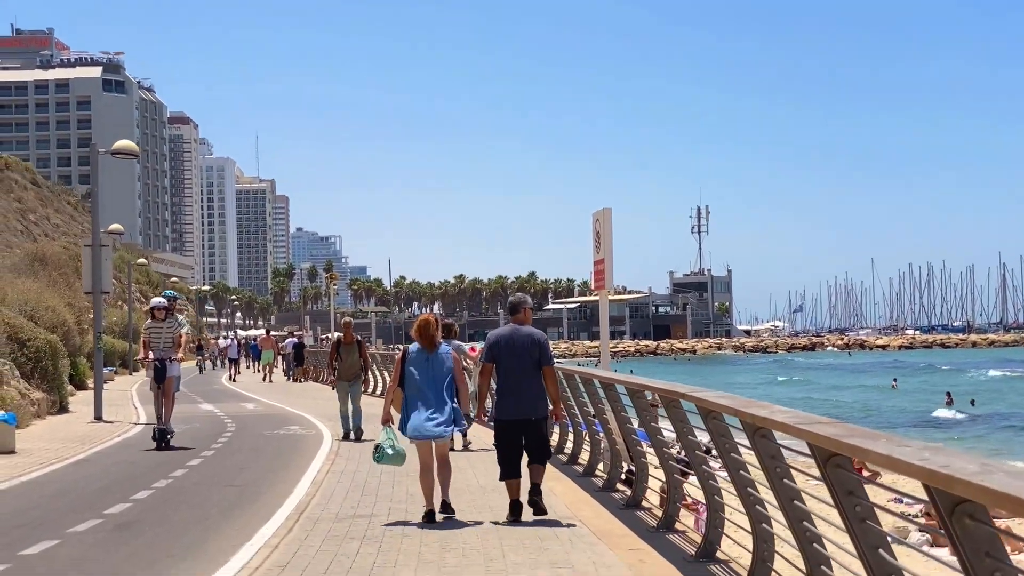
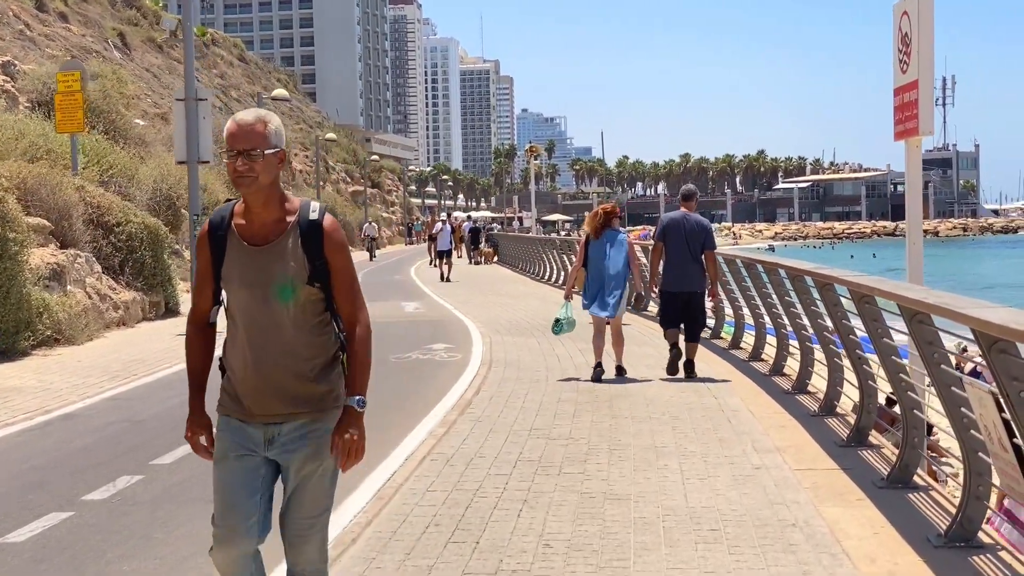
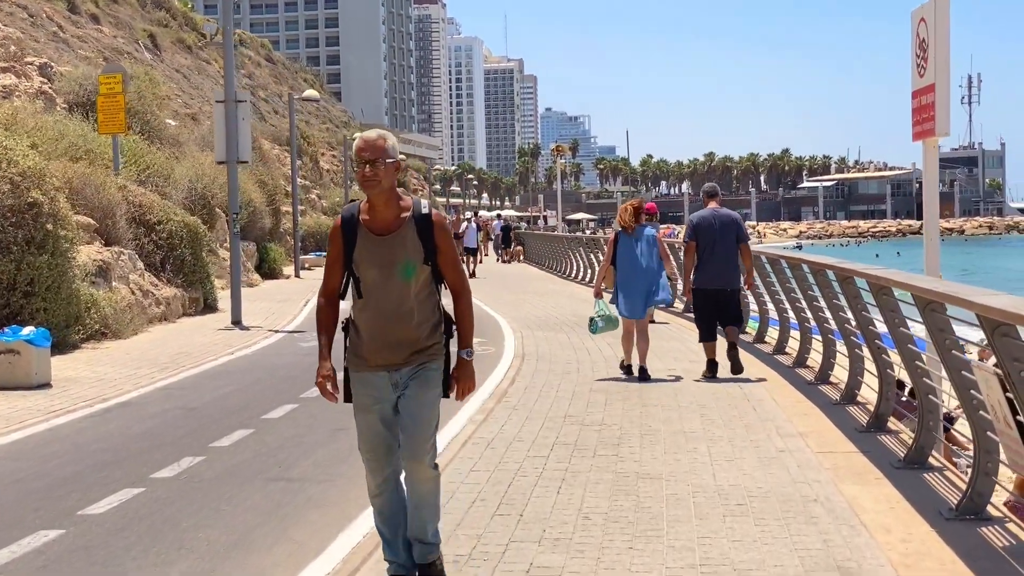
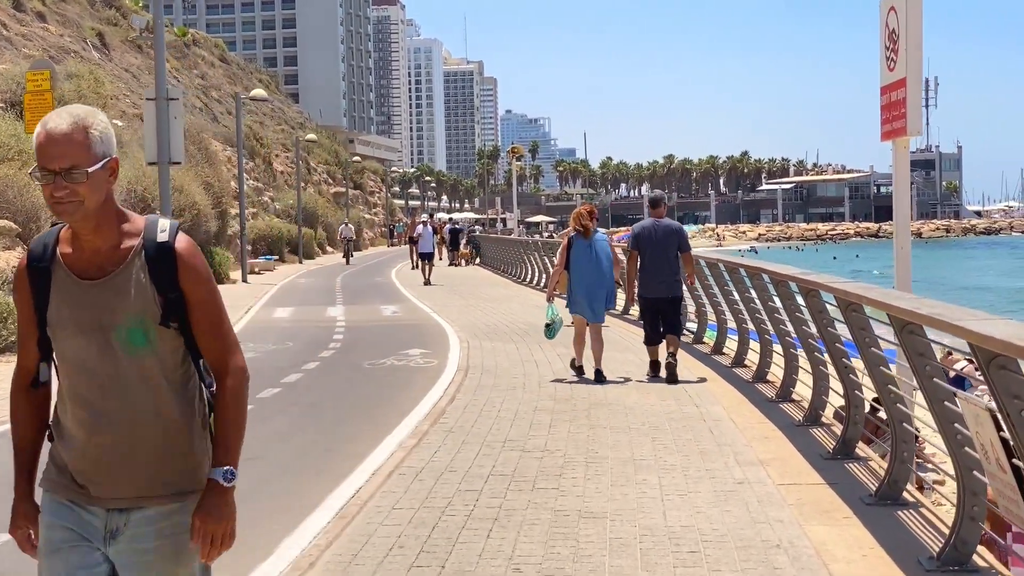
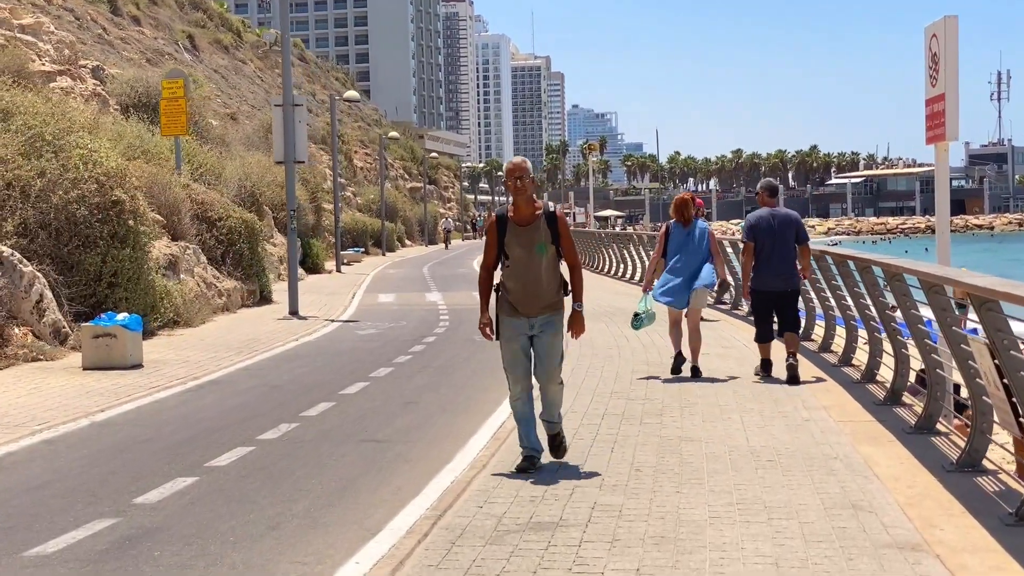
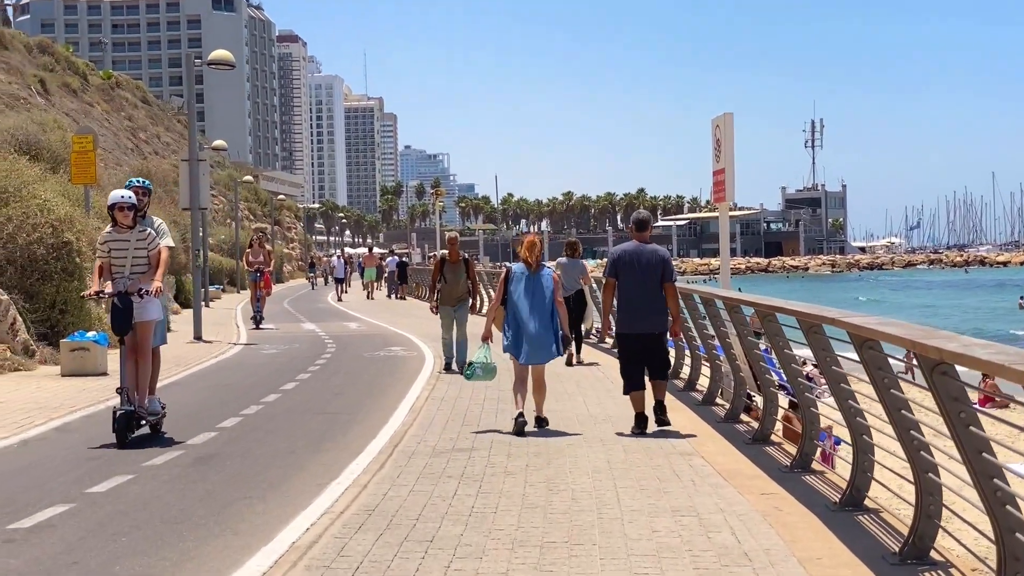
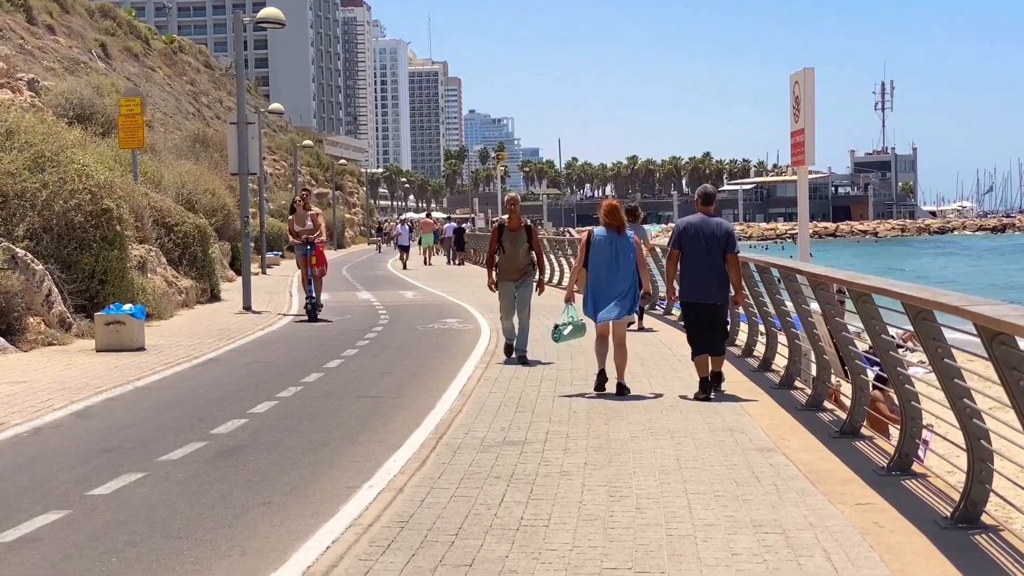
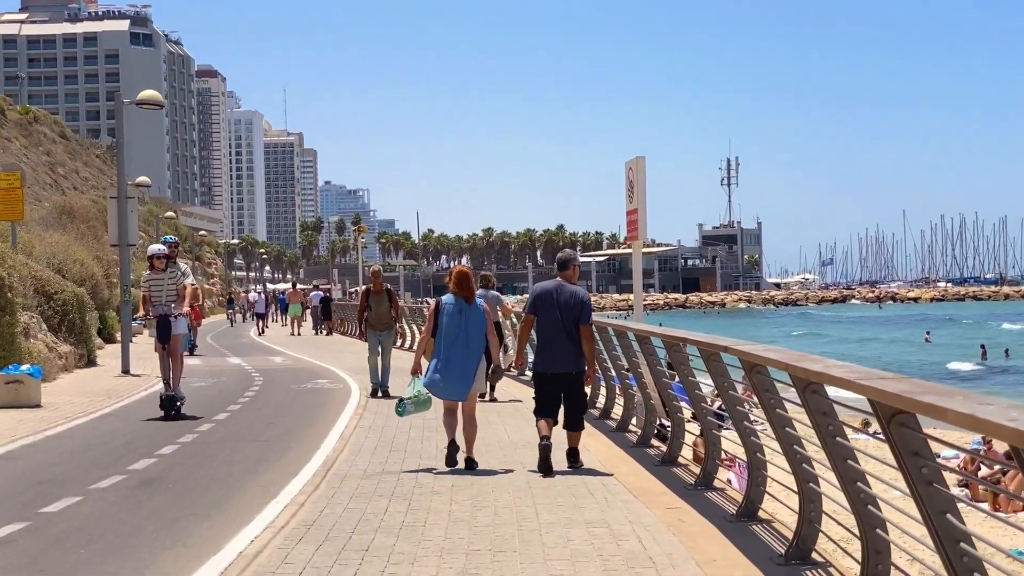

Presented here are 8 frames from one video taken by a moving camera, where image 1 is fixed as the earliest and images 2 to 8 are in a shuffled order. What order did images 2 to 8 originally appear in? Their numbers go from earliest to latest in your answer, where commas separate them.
8, 6, 7, 5, 3, 2, 4
